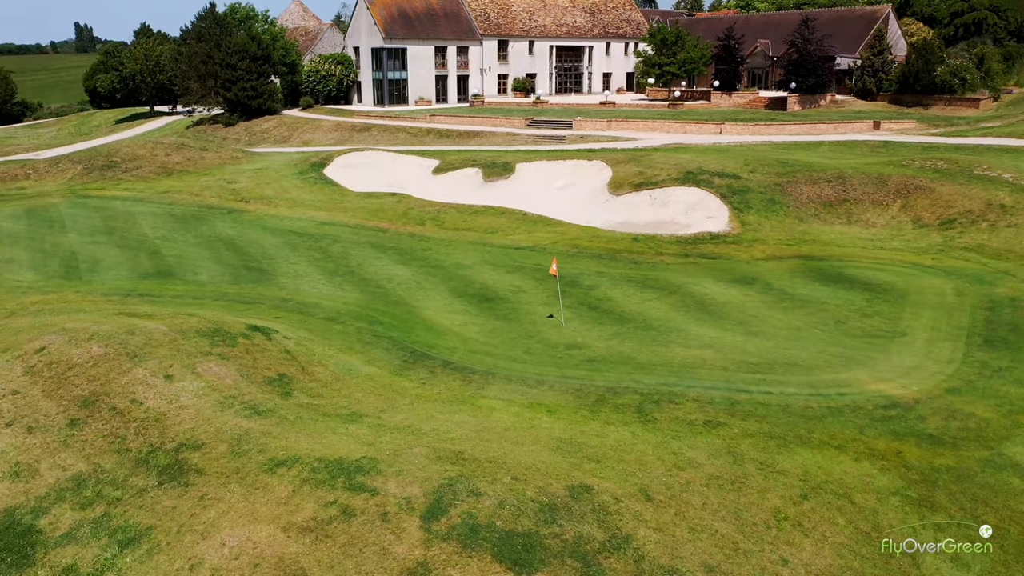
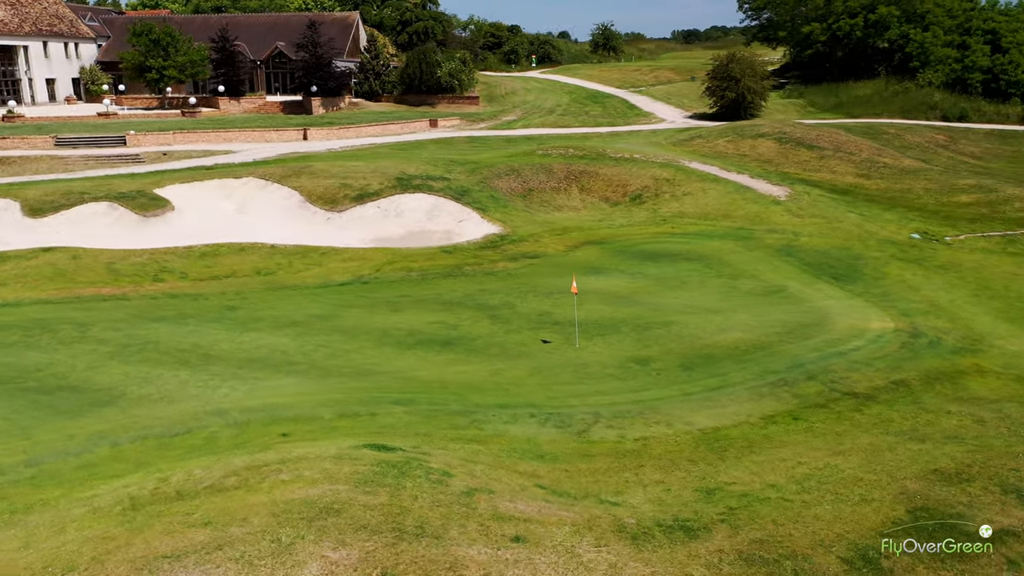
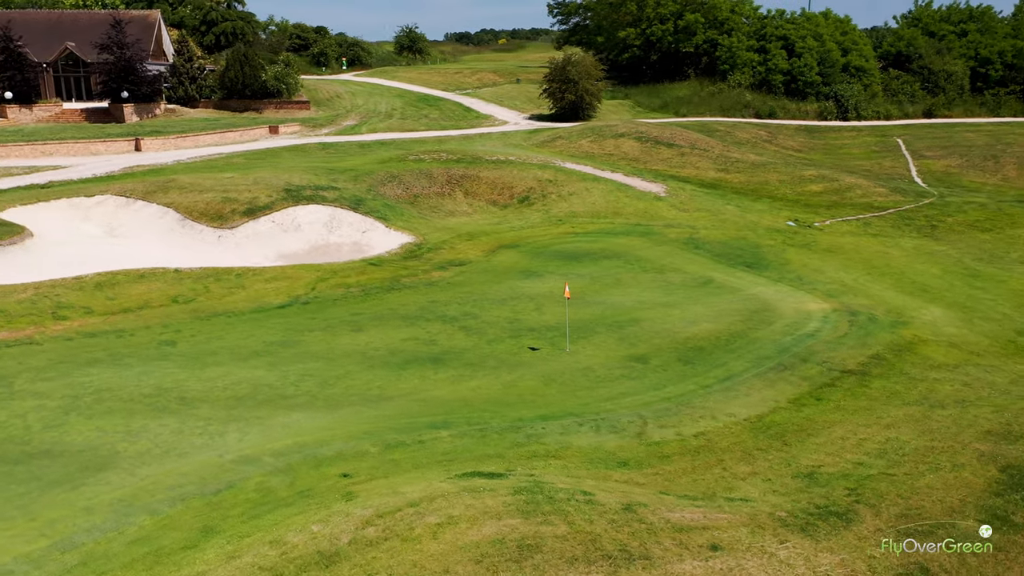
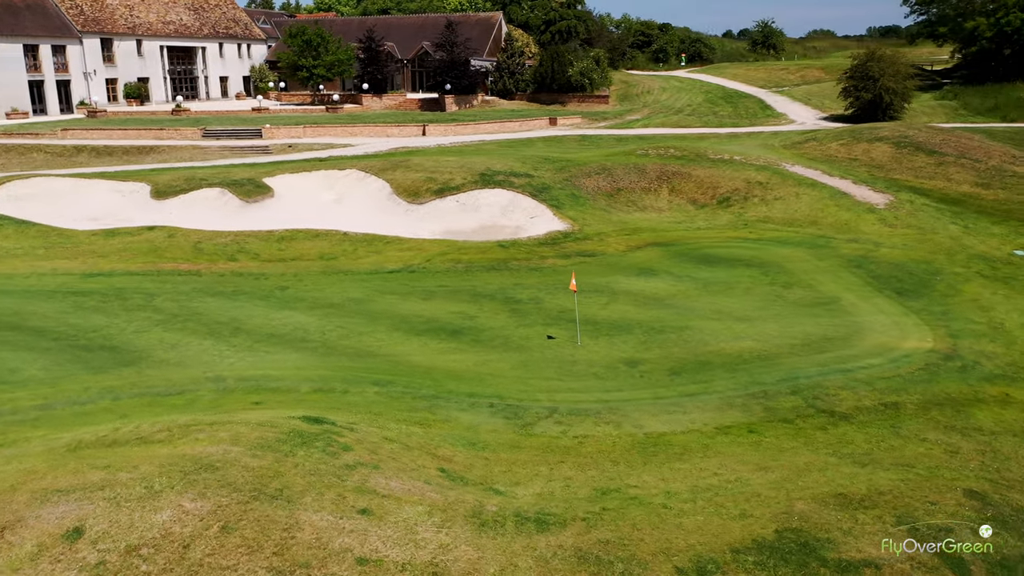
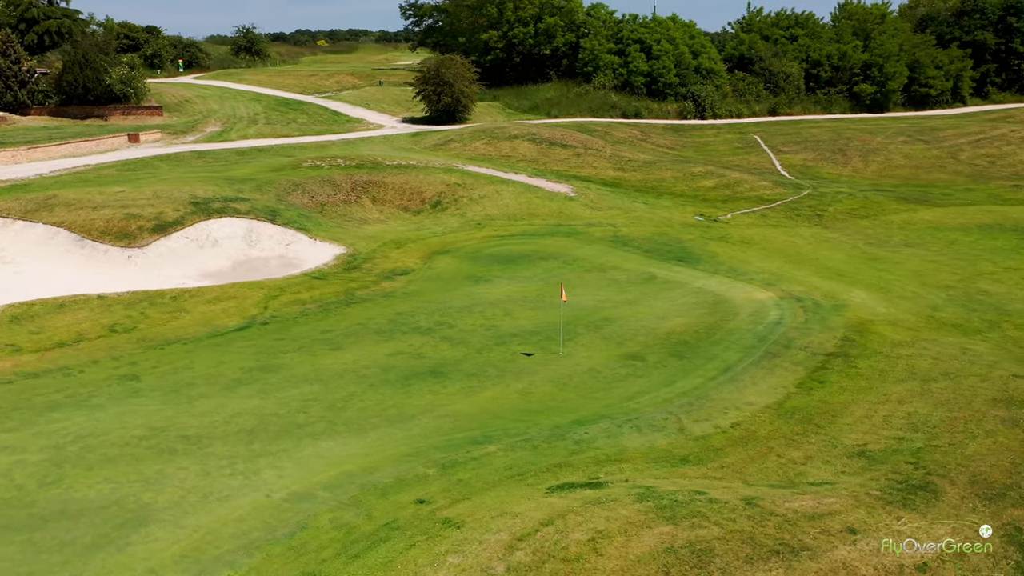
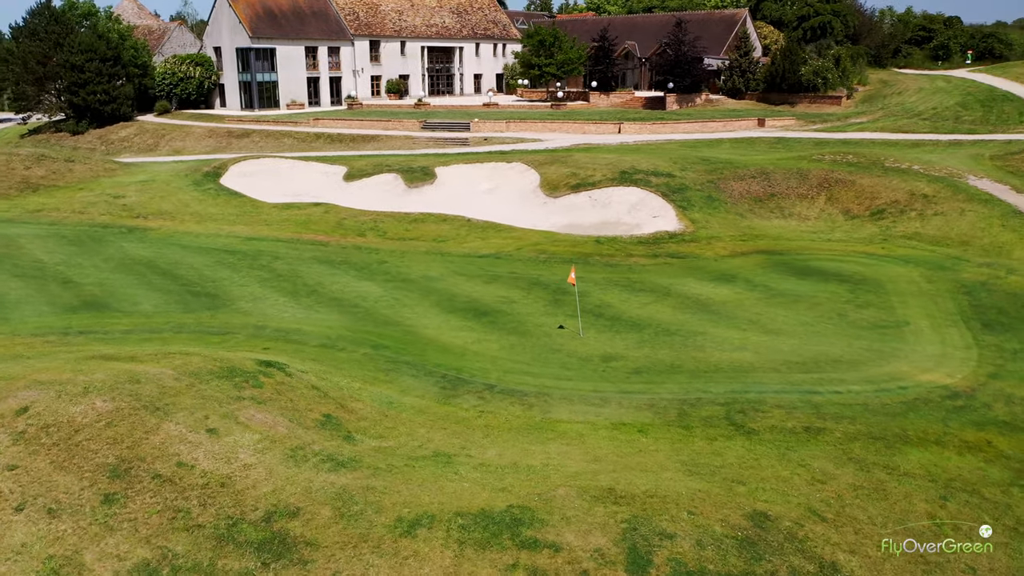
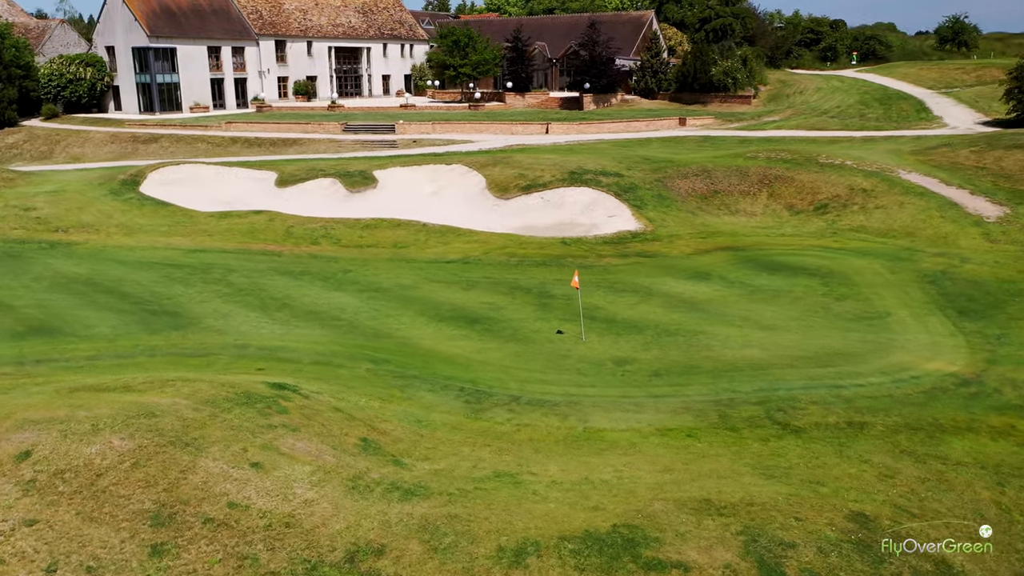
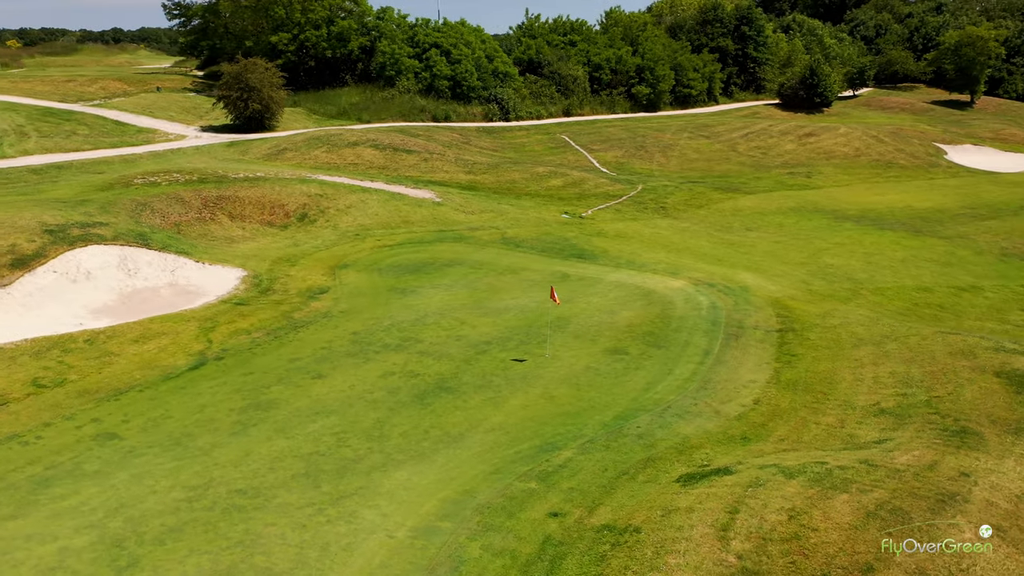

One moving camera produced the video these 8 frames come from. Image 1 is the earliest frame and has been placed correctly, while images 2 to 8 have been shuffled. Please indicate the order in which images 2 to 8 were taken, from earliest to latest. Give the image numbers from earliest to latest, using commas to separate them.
6, 7, 4, 2, 3, 5, 8
